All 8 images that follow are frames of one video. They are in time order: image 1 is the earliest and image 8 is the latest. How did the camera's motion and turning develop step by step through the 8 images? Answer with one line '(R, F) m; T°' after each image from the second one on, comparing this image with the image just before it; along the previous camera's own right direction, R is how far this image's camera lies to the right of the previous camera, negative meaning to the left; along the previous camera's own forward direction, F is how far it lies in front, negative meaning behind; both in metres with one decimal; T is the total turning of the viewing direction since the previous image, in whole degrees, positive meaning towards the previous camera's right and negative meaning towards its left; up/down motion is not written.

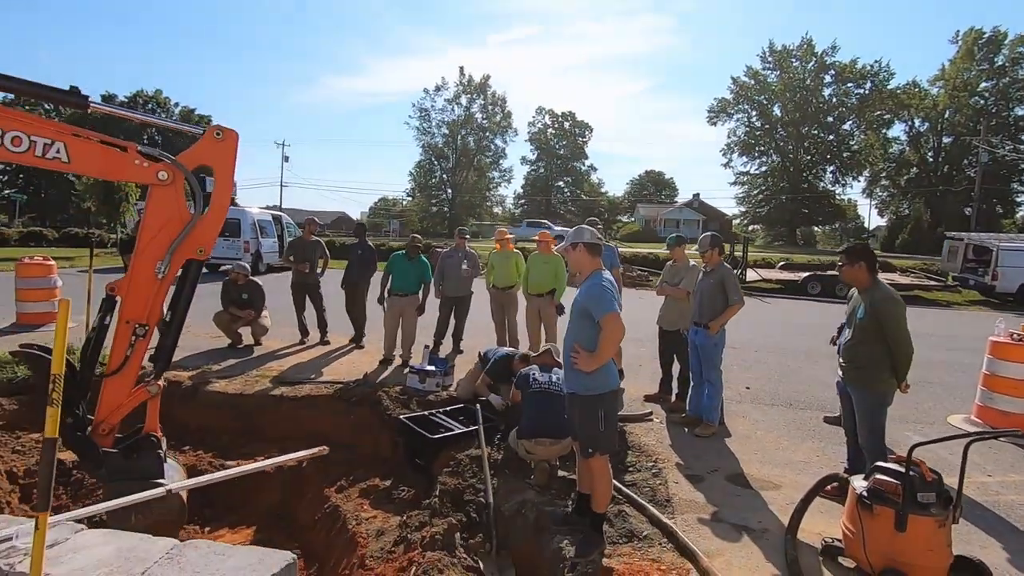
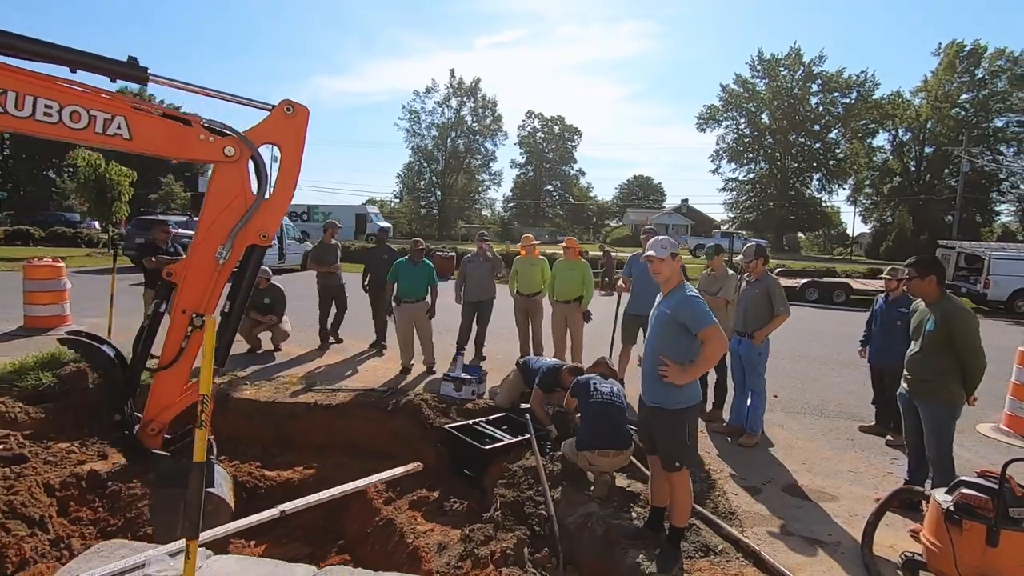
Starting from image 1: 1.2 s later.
(-0.6, +0.1) m; +2°
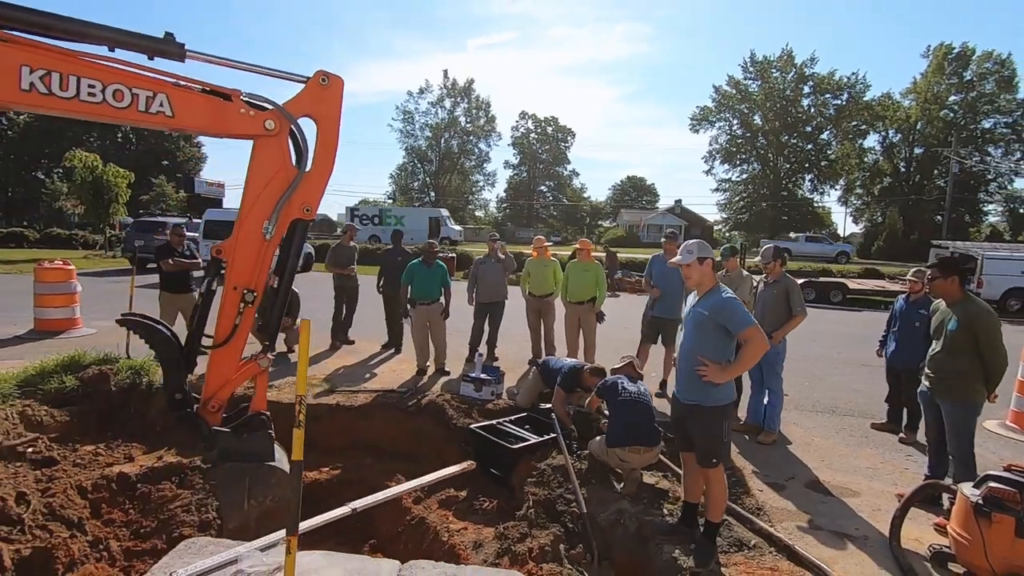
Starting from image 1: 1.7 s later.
(-0.3, -0.1) m; +1°
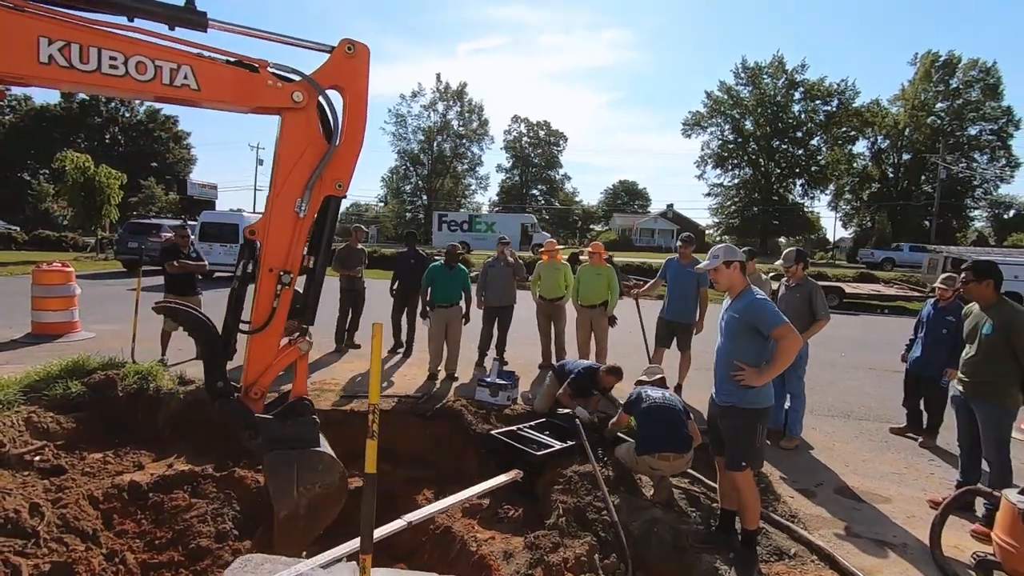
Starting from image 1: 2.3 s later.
(-0.3, +0.1) m; +1°
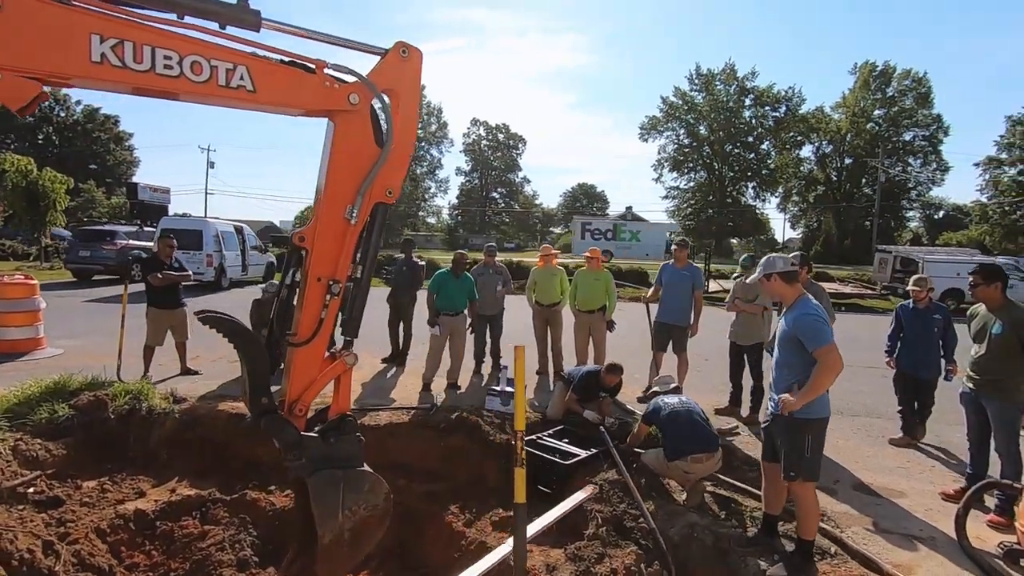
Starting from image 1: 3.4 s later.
(-0.6, +0.1) m; +4°
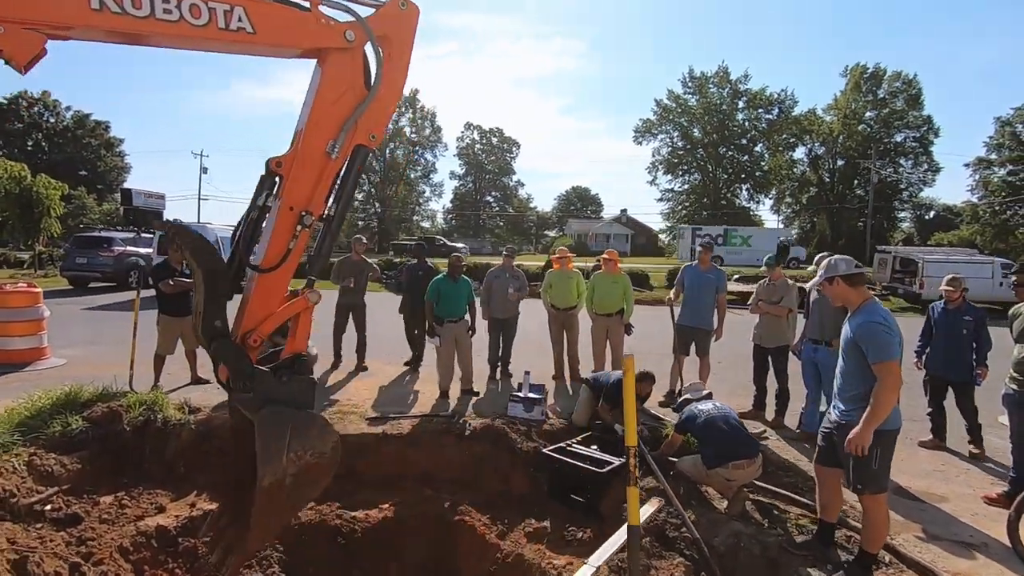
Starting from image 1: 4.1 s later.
(-0.3, +0.1) m; +1°
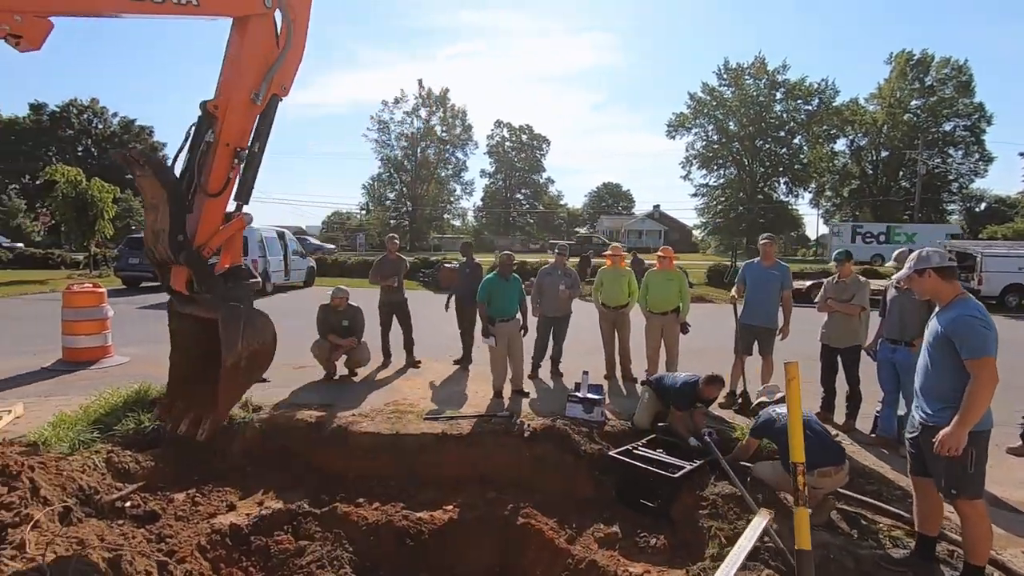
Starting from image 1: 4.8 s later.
(-0.3, +0.1) m; -3°
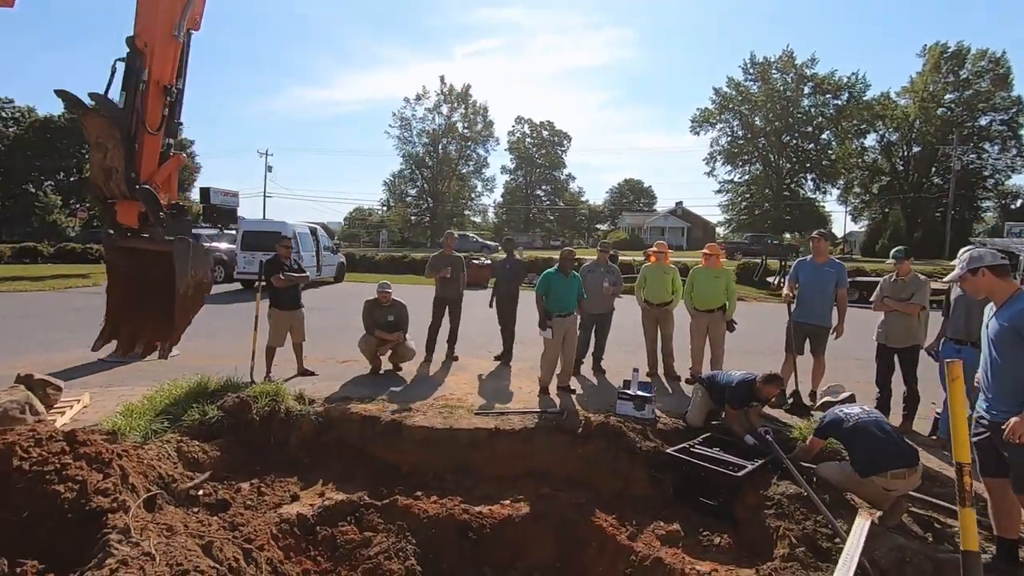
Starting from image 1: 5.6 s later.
(-0.4, 0.0) m; -2°
